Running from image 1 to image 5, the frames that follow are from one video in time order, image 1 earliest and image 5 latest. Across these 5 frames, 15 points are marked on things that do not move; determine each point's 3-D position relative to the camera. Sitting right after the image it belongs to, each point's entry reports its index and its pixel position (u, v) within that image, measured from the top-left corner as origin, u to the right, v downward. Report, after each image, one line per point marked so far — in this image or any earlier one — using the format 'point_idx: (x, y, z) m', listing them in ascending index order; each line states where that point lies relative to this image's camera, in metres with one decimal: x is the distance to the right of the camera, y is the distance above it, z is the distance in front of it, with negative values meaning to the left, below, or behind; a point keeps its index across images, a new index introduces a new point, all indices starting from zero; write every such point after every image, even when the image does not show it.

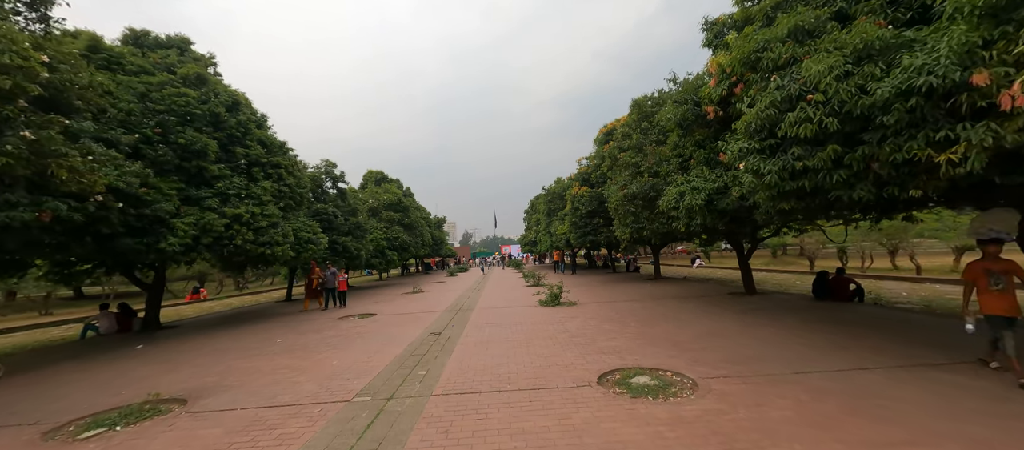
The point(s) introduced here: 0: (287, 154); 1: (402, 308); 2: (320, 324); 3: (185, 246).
0: (-7.8, +2.5, +12.6) m
1: (-3.8, -2.9, +12.4) m
2: (-5.3, -2.8, +10.0) m
3: (-8.0, -0.5, +8.8) m
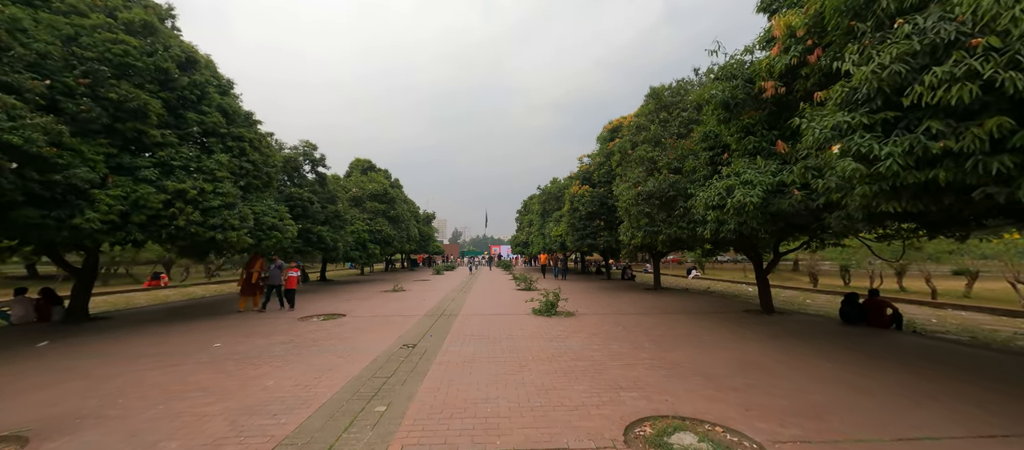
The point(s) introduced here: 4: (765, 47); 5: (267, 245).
0: (-7.9, +3.0, +11.0) m
1: (-4.1, -2.6, +10.9) m
2: (-5.5, -2.4, +8.4) m
3: (-8.1, 0.0, +7.2) m
4: (+3.8, +2.6, +5.4) m
5: (-7.0, -0.6, +10.3) m
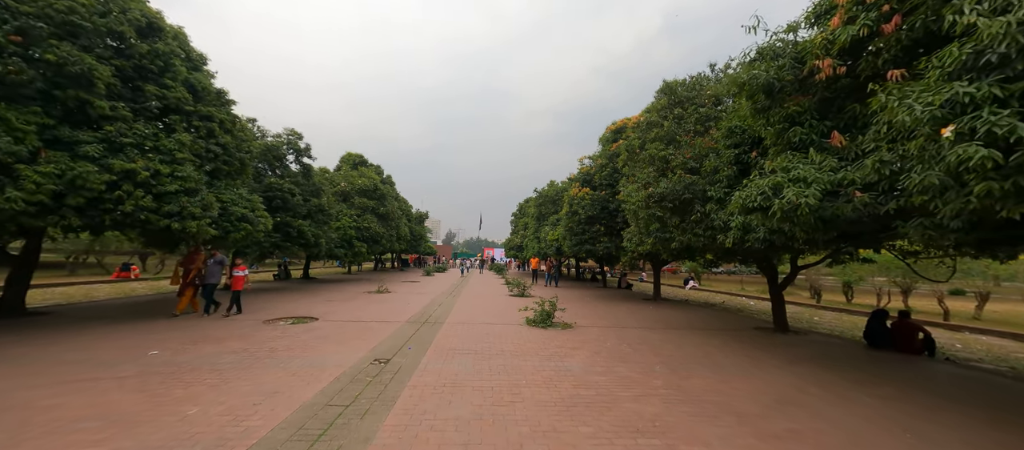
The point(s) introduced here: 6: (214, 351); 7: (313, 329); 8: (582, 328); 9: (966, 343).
0: (-7.9, +3.3, +10.0) m
1: (-4.3, -2.4, +9.9) m
2: (-5.7, -2.1, +7.4) m
3: (-8.2, +0.3, +6.2) m
4: (+3.8, +2.5, +4.5) m
5: (-7.2, -0.3, +9.3) m
6: (-4.9, -2.1, +6.0) m
7: (-4.3, -2.2, +7.7) m
8: (+1.7, -2.5, +8.8) m
9: (+12.4, -3.2, +9.8) m
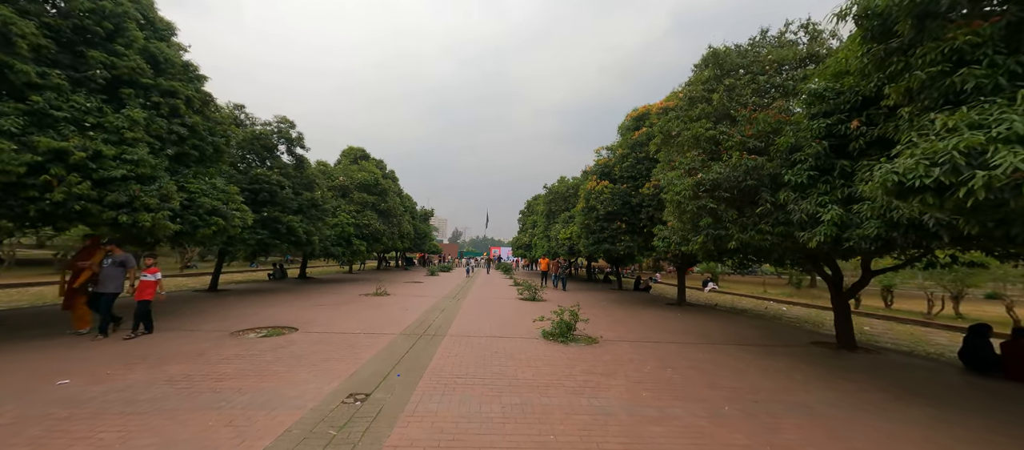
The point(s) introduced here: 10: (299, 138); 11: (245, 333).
0: (-7.6, +3.4, +8.7) m
1: (-4.0, -2.3, +8.6) m
2: (-5.5, -2.0, +6.1) m
3: (-7.9, +0.5, +4.9) m
4: (+4.1, +2.6, +3.0) m
5: (-6.9, -0.2, +8.0) m
6: (-4.7, -2.0, +4.6) m
7: (-4.0, -2.1, +6.4) m
8: (+2.0, -2.4, +7.4) m
9: (+12.7, -3.2, +8.2) m
10: (-8.9, +3.6, +15.1) m
11: (-5.3, -2.1, +7.2) m
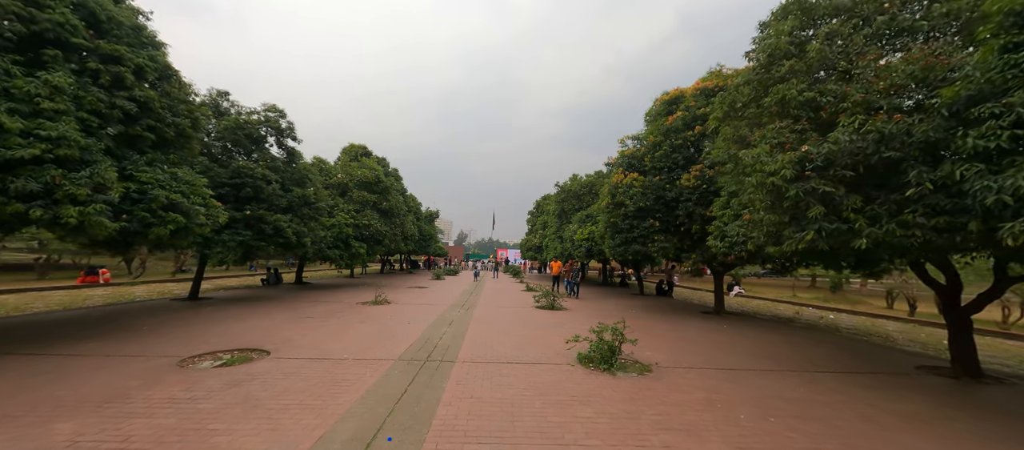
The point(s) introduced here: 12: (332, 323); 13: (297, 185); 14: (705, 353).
0: (-7.1, +3.4, +7.2) m
1: (-3.6, -2.2, +7.0) m
2: (-5.0, -2.0, +4.5) m
3: (-7.5, +0.5, +3.4) m
4: (+4.4, +2.7, +1.4) m
5: (-6.4, -0.2, +6.5) m
6: (-4.3, -1.9, +3.1) m
7: (-3.6, -2.0, +4.8) m
8: (+2.5, -2.3, +5.7) m
9: (+13.2, -3.0, +6.4) m
10: (-8.4, +3.6, +13.6) m
11: (-4.8, -2.1, +5.6) m
12: (-4.4, -2.4, +8.7) m
13: (-7.9, +1.5, +13.2) m
14: (+3.7, -2.4, +6.9) m
